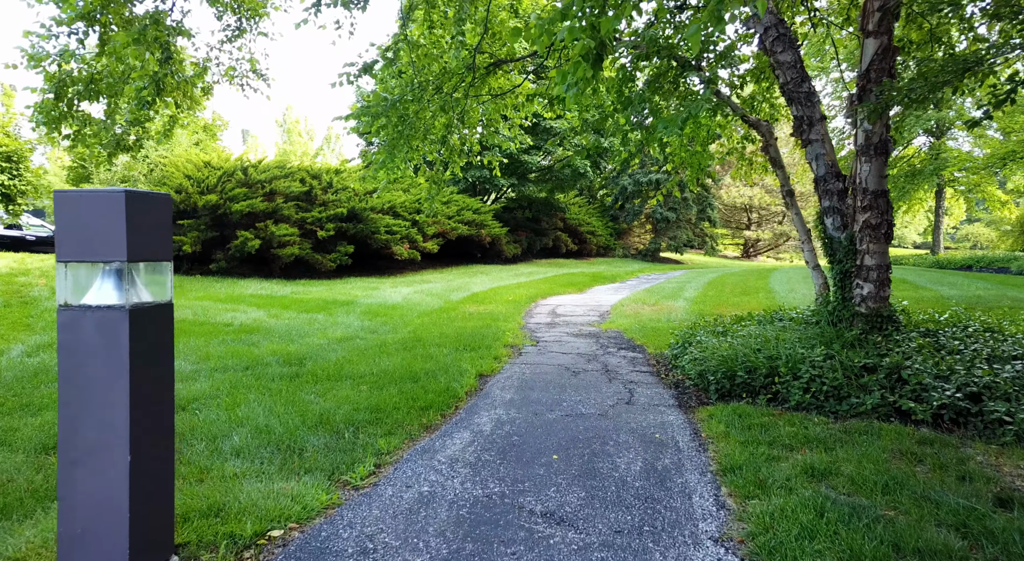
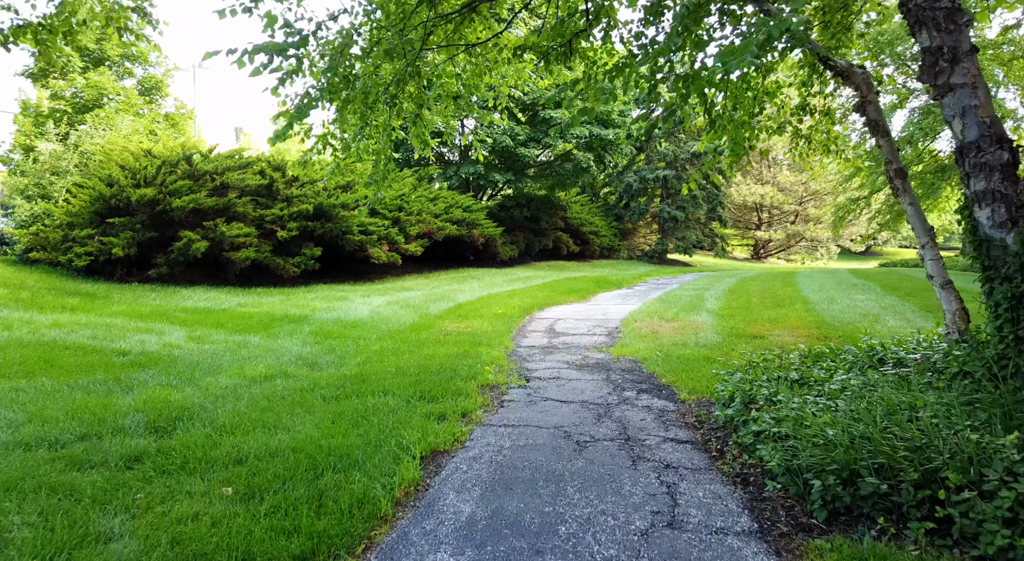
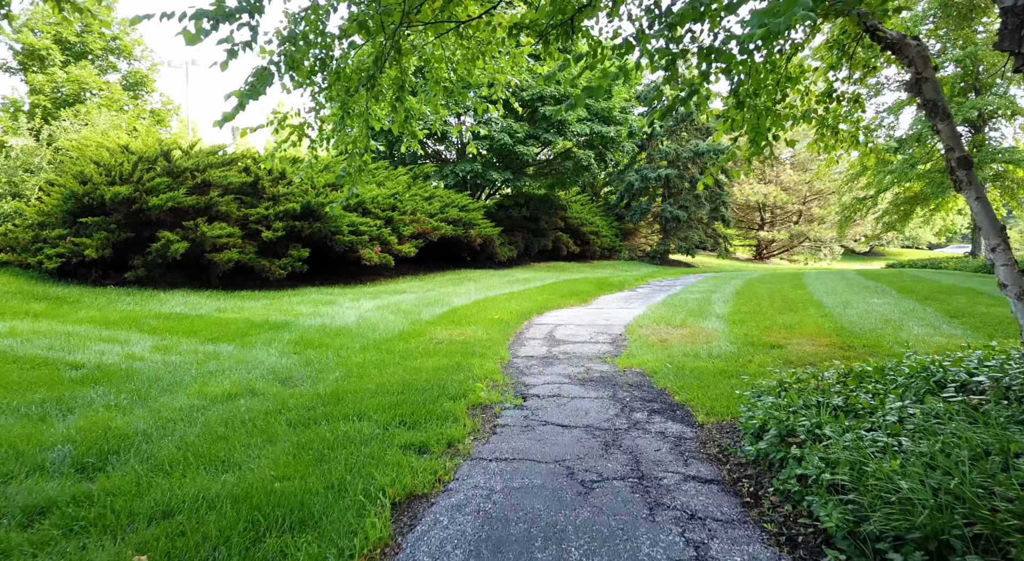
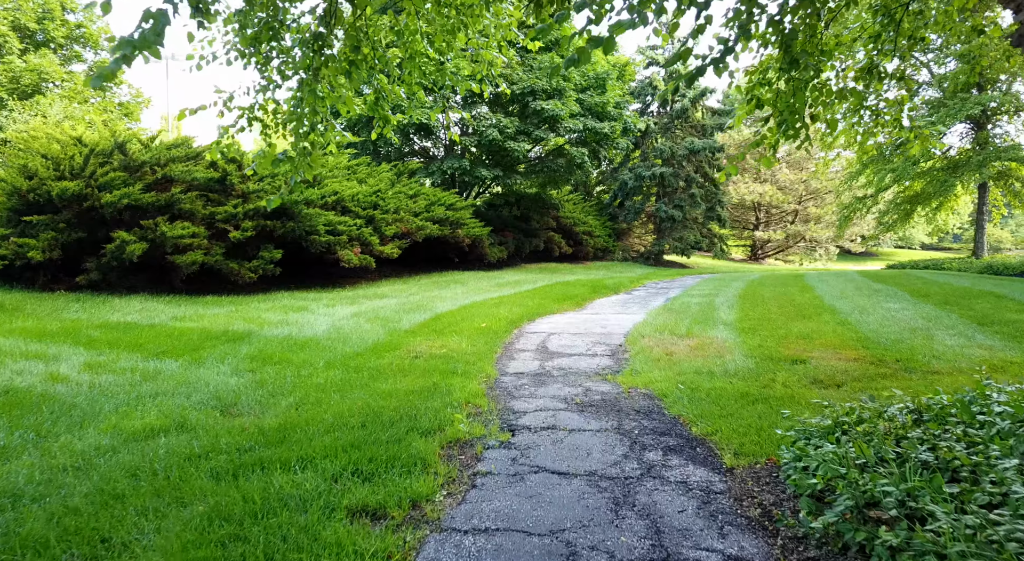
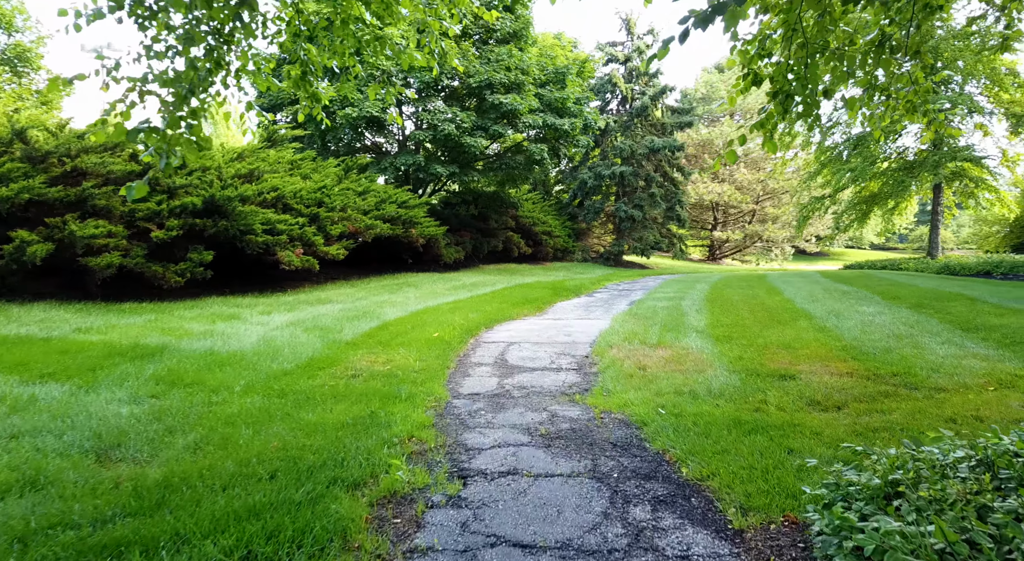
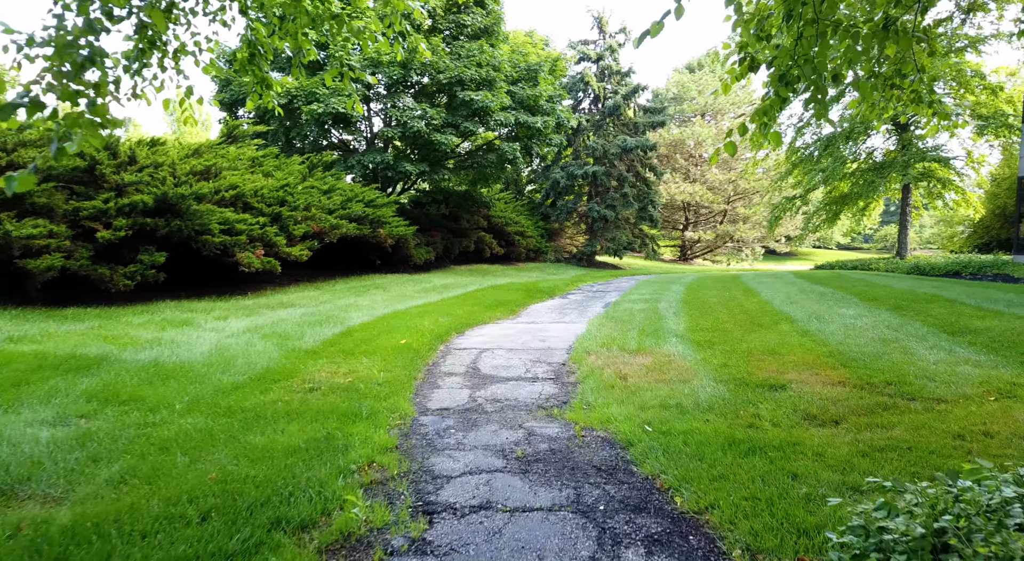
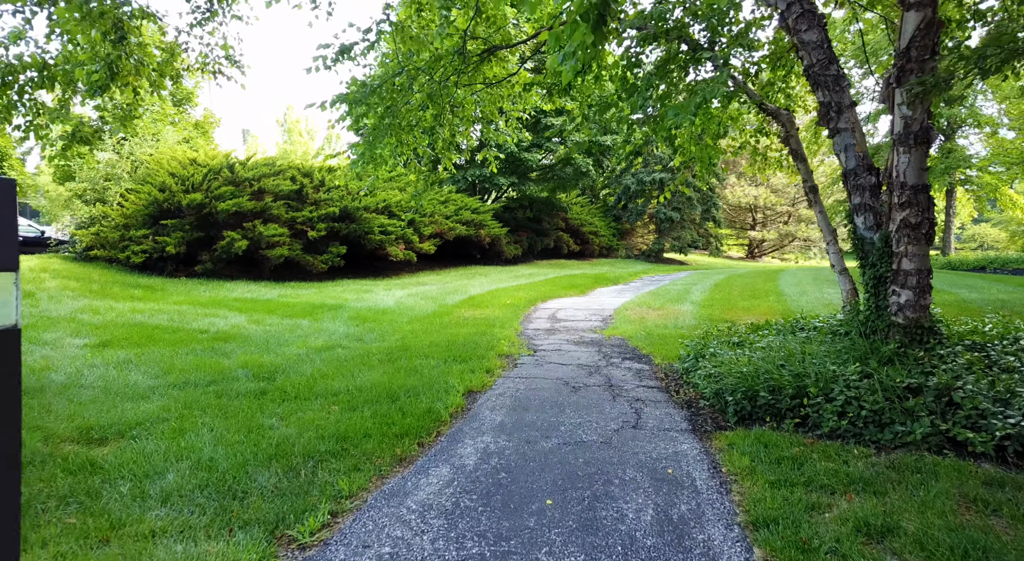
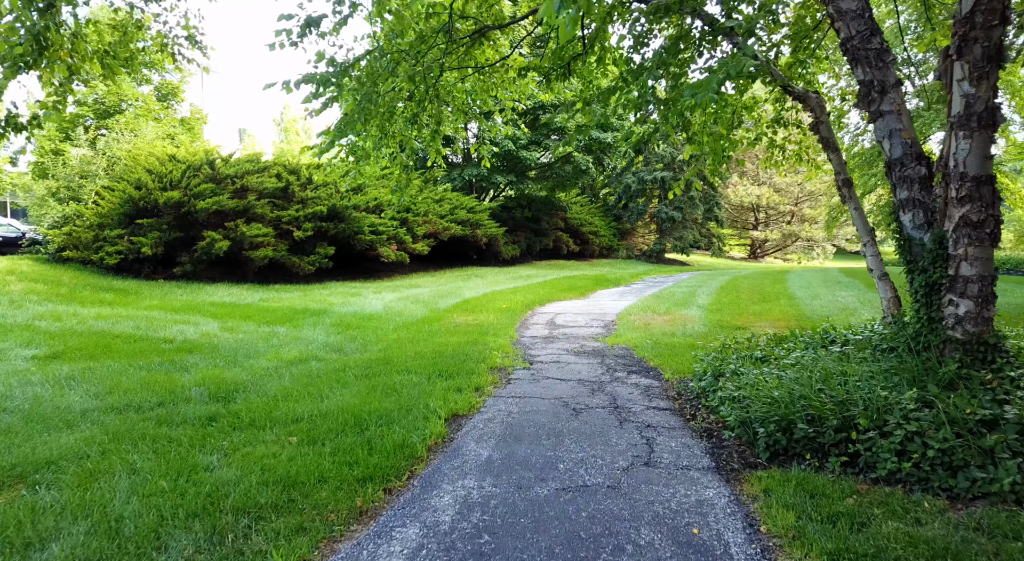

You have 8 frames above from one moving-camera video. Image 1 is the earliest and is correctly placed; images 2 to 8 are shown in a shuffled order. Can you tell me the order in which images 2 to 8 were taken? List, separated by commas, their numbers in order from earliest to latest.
7, 8, 2, 3, 4, 5, 6
